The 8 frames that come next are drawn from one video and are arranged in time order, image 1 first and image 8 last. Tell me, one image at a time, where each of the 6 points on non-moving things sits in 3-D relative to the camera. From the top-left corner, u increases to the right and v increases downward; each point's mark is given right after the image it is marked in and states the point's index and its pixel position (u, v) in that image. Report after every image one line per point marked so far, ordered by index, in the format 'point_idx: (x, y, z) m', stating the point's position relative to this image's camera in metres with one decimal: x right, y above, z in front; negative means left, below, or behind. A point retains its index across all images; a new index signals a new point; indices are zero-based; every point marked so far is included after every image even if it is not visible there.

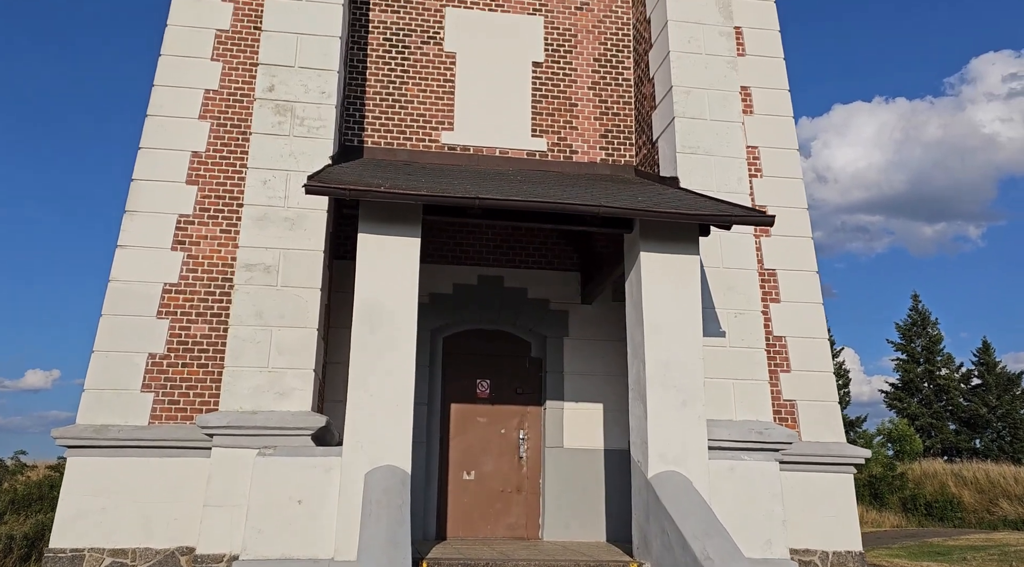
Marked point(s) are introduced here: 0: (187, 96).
0: (-4.2, +2.4, +10.0) m
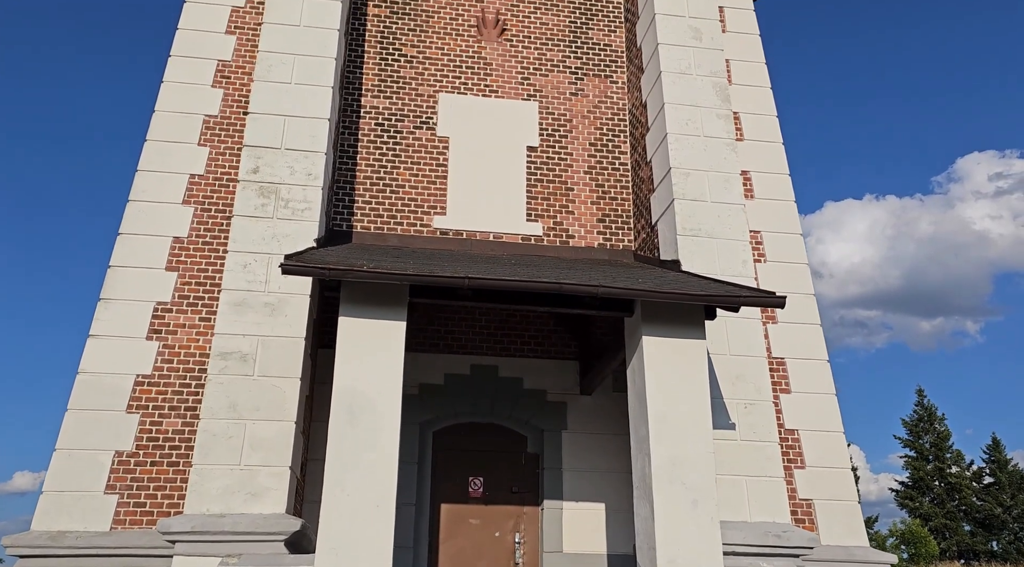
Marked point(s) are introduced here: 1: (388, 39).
0: (-4.3, +1.3, +9.7) m
1: (-1.7, +3.4, +10.7) m
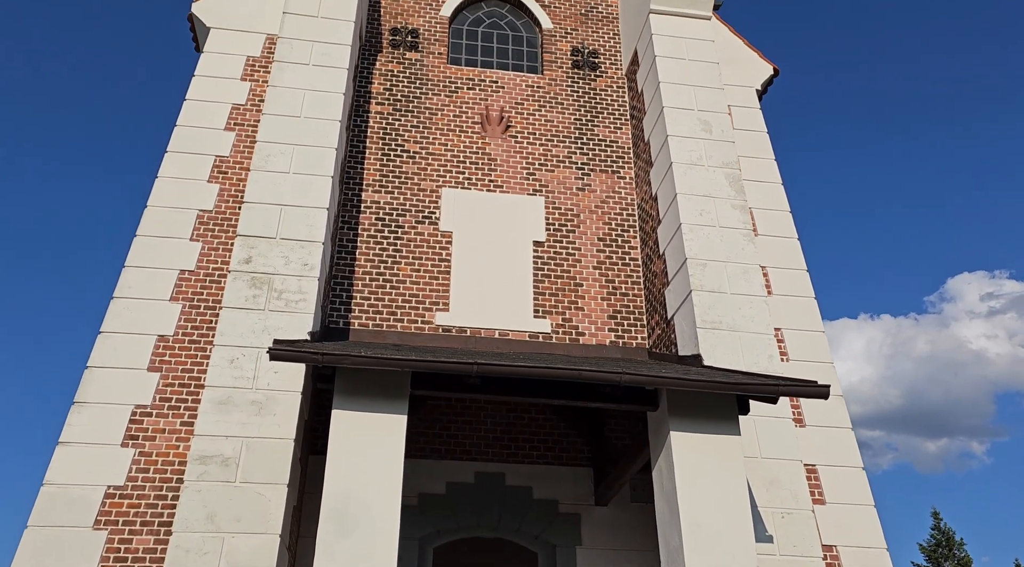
0: (-4.2, +0.1, +9.2) m
1: (-1.7, +2.0, +10.5) m
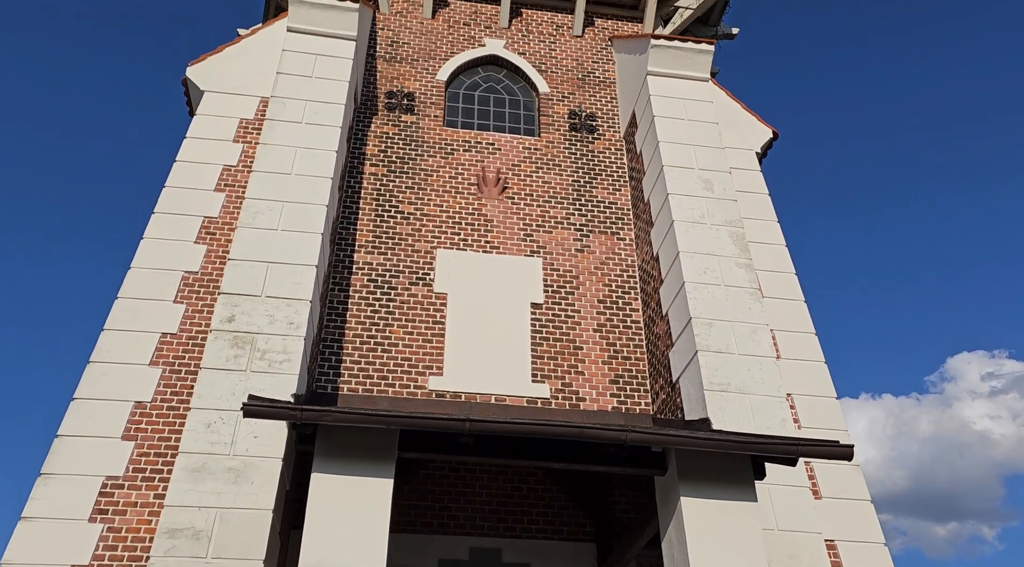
0: (-4.3, -0.7, +8.8) m
1: (-1.7, +1.2, +10.3) m
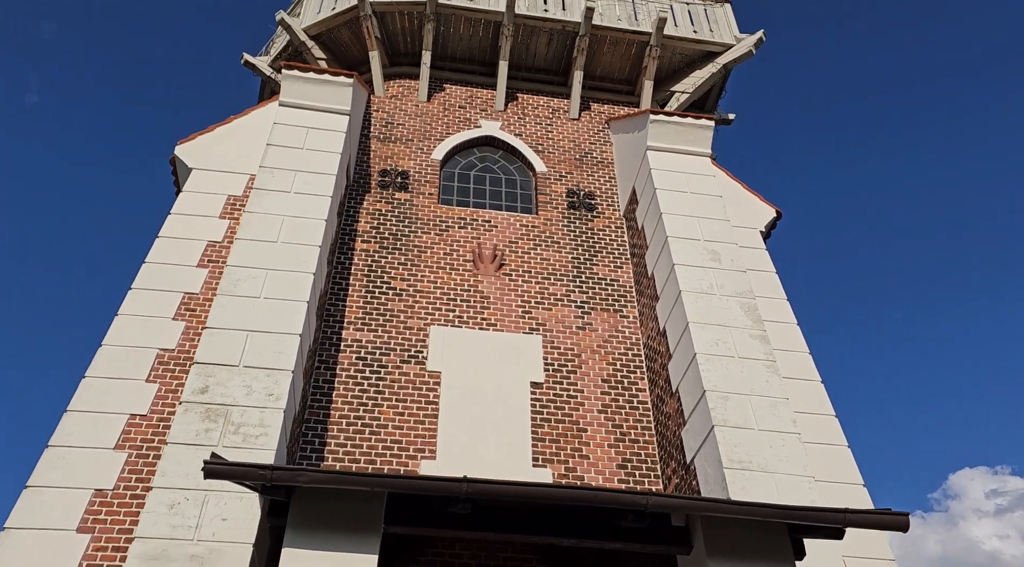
0: (-4.3, -1.5, +8.1) m
1: (-1.8, +0.1, +9.8) m
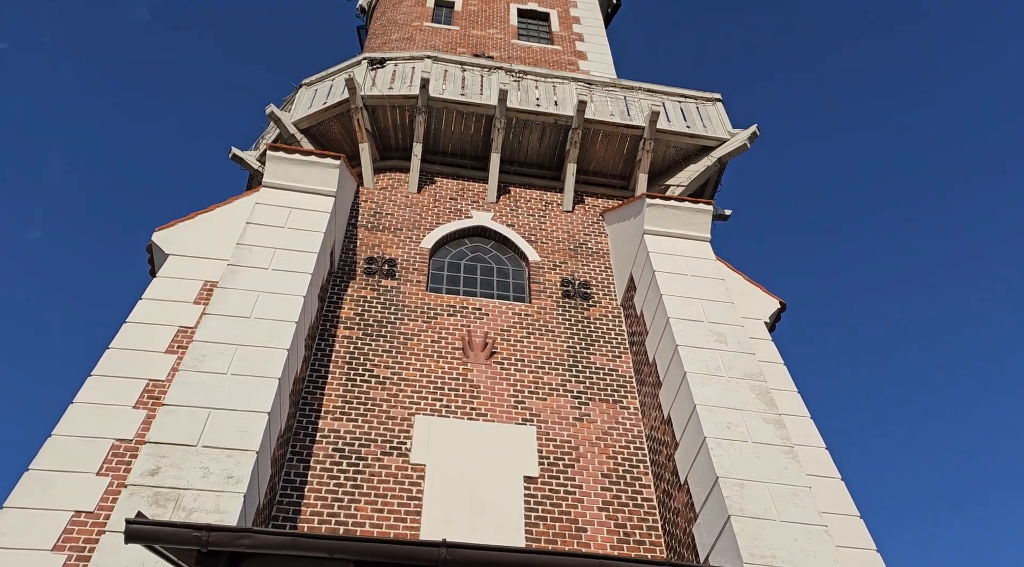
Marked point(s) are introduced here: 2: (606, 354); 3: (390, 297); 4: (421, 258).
0: (-4.4, -2.2, +7.2) m
1: (-1.9, -0.9, +9.2) m
2: (+1.2, -0.9, +10.0) m
3: (-1.6, -0.2, +10.1) m
4: (-1.3, +0.4, +10.7) m
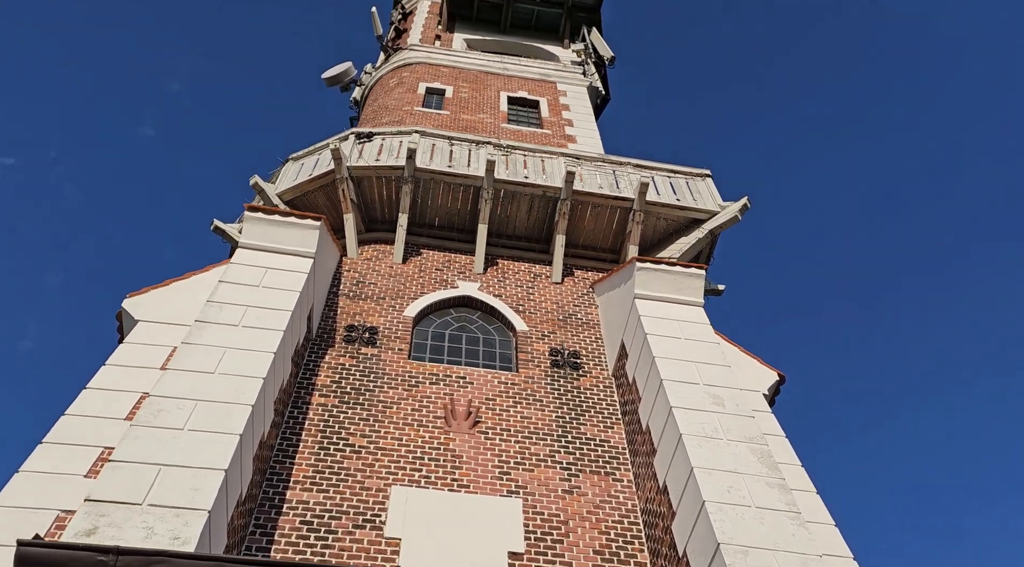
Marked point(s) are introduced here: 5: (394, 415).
0: (-4.5, -2.6, +6.4) m
1: (-2.0, -1.6, +8.6) m
2: (+1.0, -1.7, +9.4) m
3: (-1.8, -1.0, +9.6) m
4: (-1.5, -0.6, +10.3) m
5: (-1.4, -1.5, +9.0) m
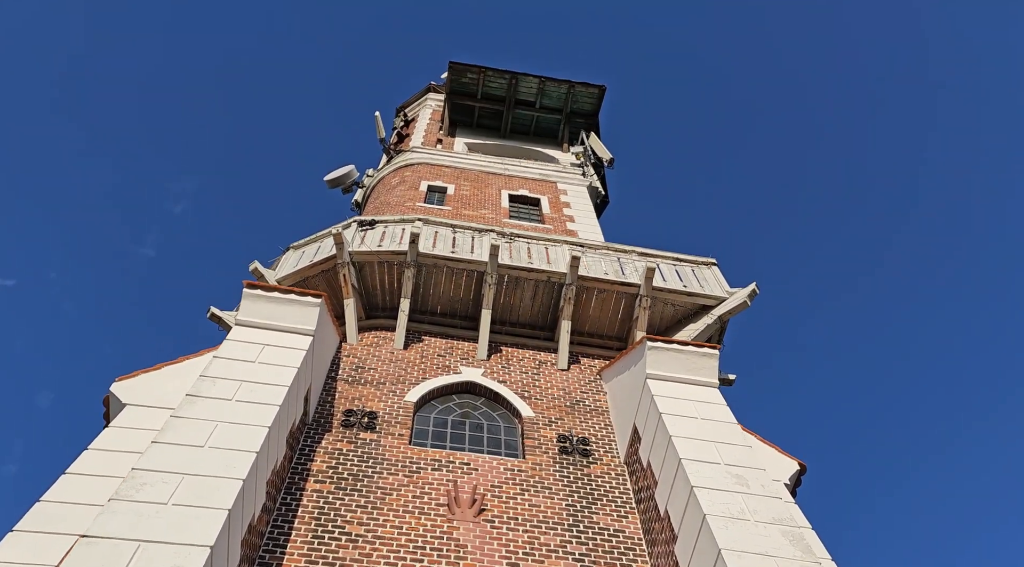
0: (-4.4, -3.1, +5.7) m
1: (-1.9, -2.4, +8.0) m
2: (+1.1, -2.6, +8.8) m
3: (-1.7, -2.0, +9.0) m
4: (-1.4, -1.6, +9.8) m
5: (-1.3, -2.4, +8.4) m
